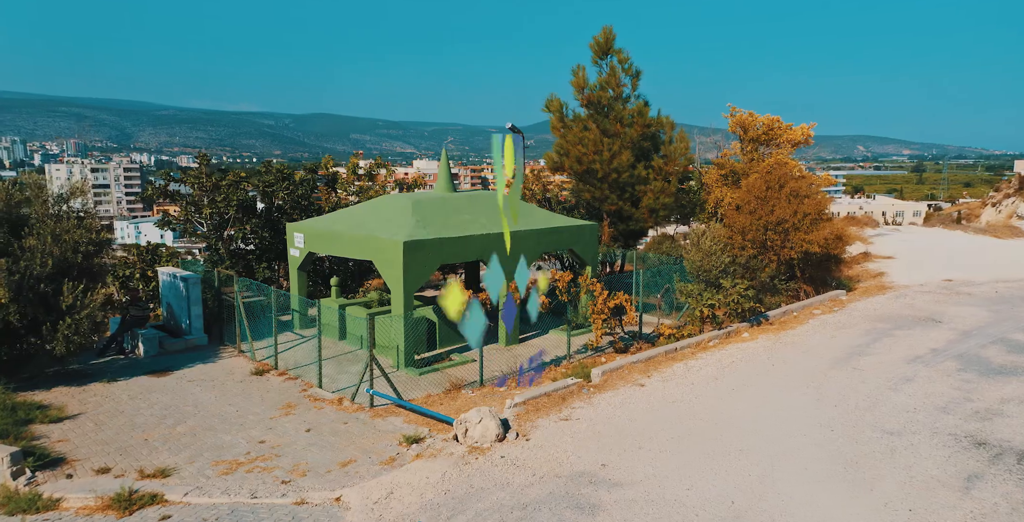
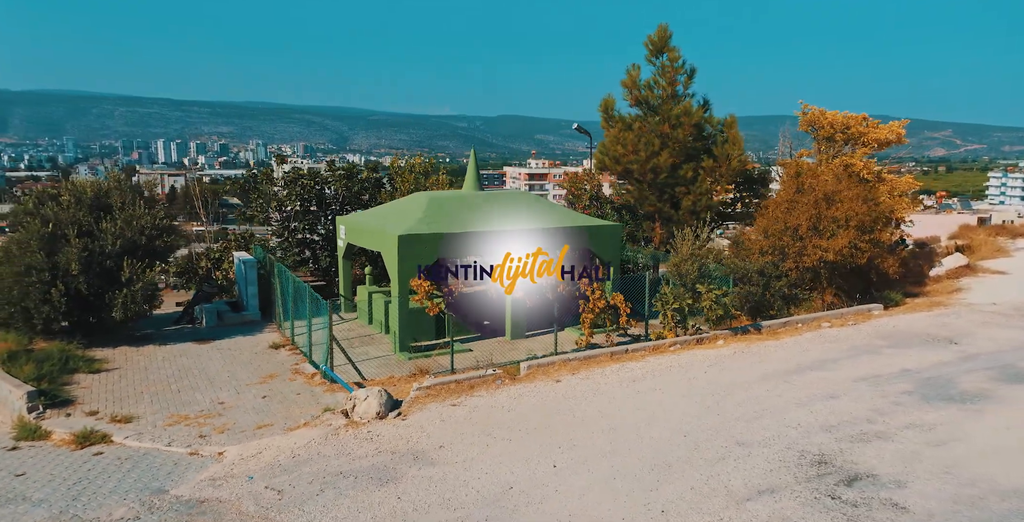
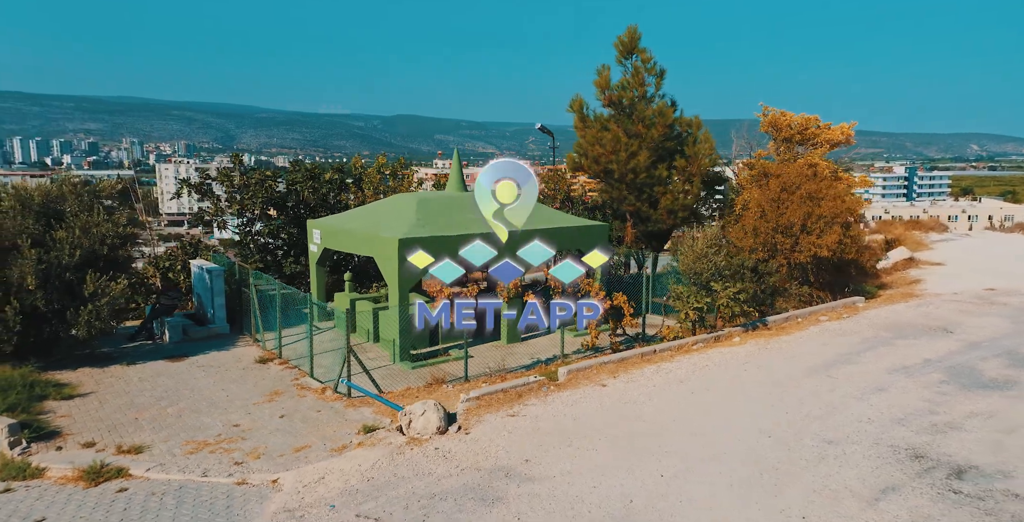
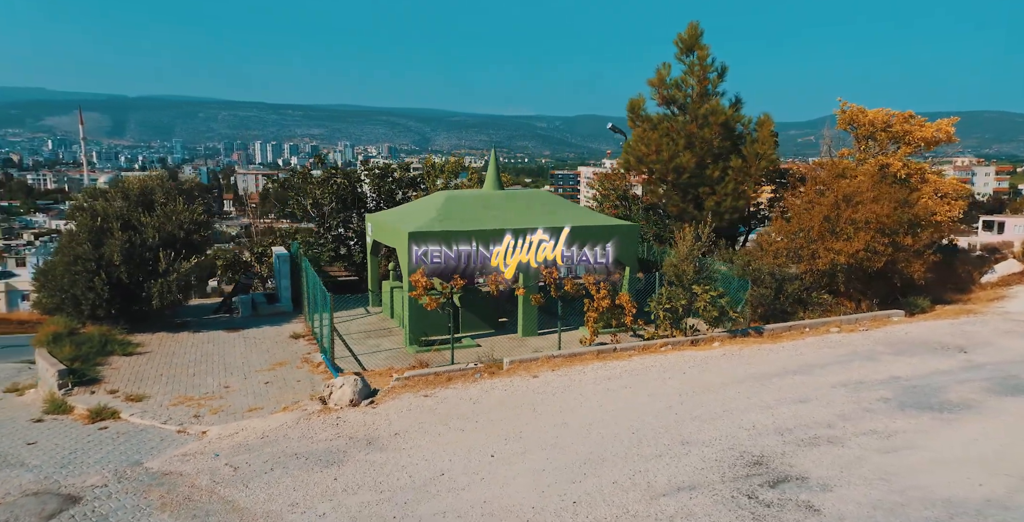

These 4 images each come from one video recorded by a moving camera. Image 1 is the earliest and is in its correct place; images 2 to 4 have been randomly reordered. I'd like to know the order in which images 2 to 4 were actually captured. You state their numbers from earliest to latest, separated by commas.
3, 2, 4
